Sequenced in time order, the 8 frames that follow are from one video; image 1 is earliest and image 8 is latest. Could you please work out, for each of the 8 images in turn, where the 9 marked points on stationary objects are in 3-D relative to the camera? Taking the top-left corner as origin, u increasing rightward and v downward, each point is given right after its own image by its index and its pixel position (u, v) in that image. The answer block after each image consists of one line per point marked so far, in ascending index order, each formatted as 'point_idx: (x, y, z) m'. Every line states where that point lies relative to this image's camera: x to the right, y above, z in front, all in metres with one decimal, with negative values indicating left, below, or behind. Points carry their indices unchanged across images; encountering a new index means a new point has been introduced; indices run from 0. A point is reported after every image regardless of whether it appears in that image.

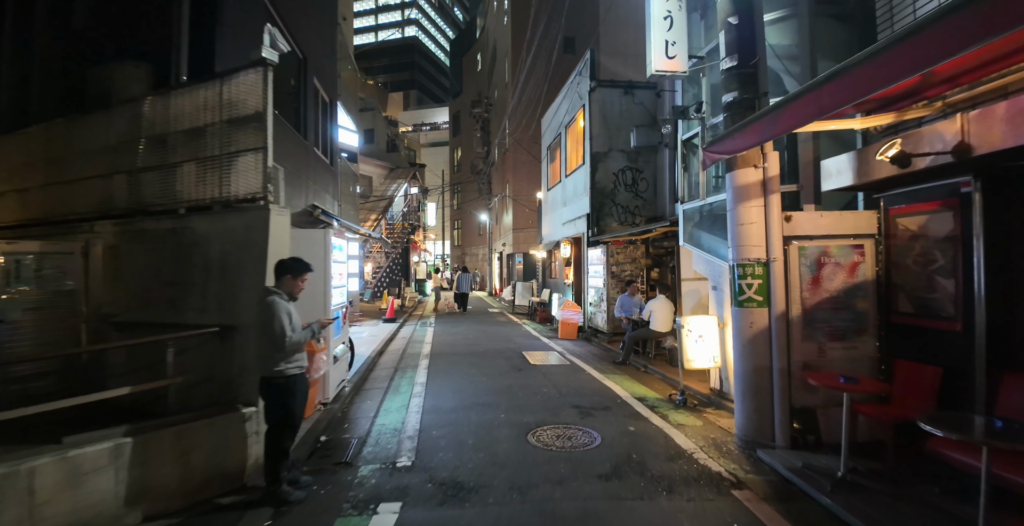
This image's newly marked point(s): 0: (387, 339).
0: (-3.2, -2.0, +11.4) m
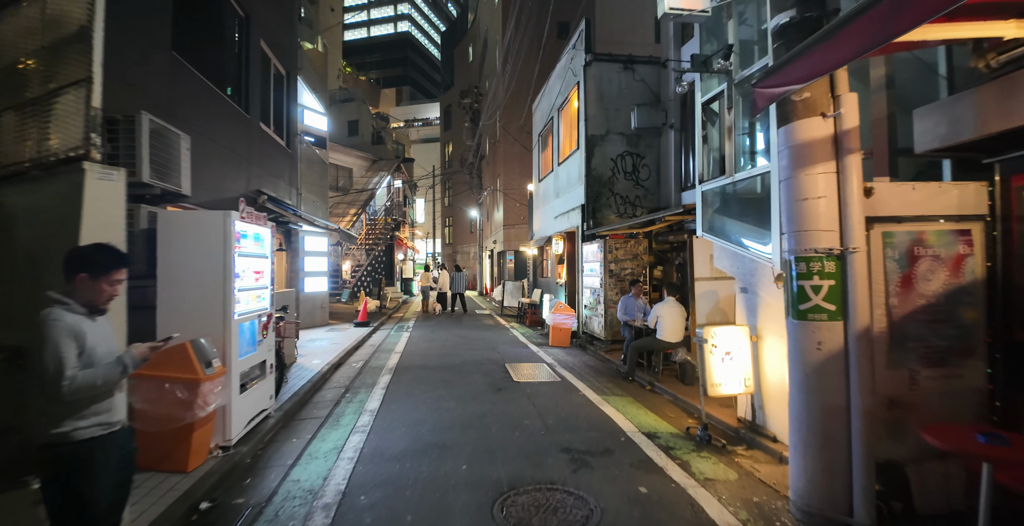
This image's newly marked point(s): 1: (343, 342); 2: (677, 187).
0: (-3.6, -1.9, +9.8) m
1: (-4.0, -1.9, +10.6) m
2: (+4.0, +1.9, +10.6) m
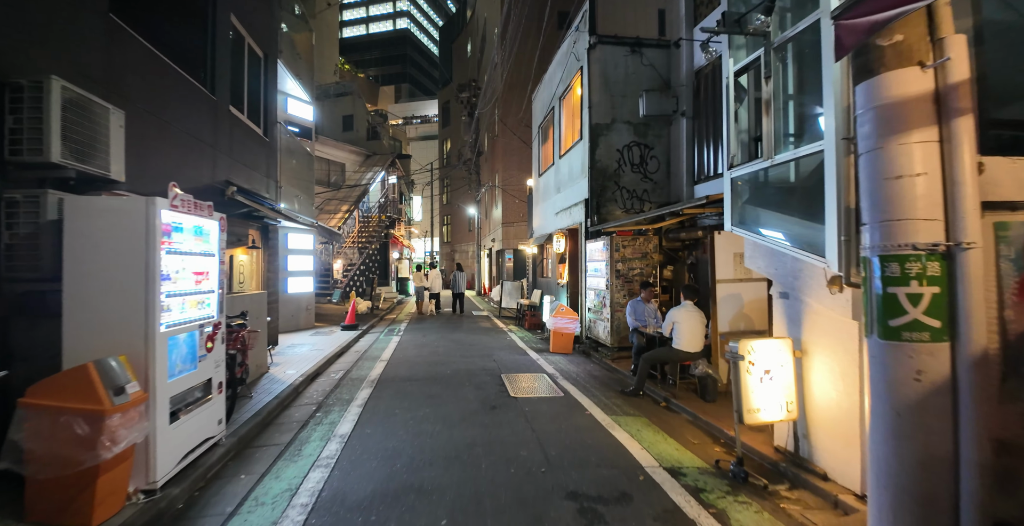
0: (-3.7, -1.9, +9.0) m
1: (-4.1, -1.9, +9.7) m
2: (+4.0, +1.9, +9.7) m
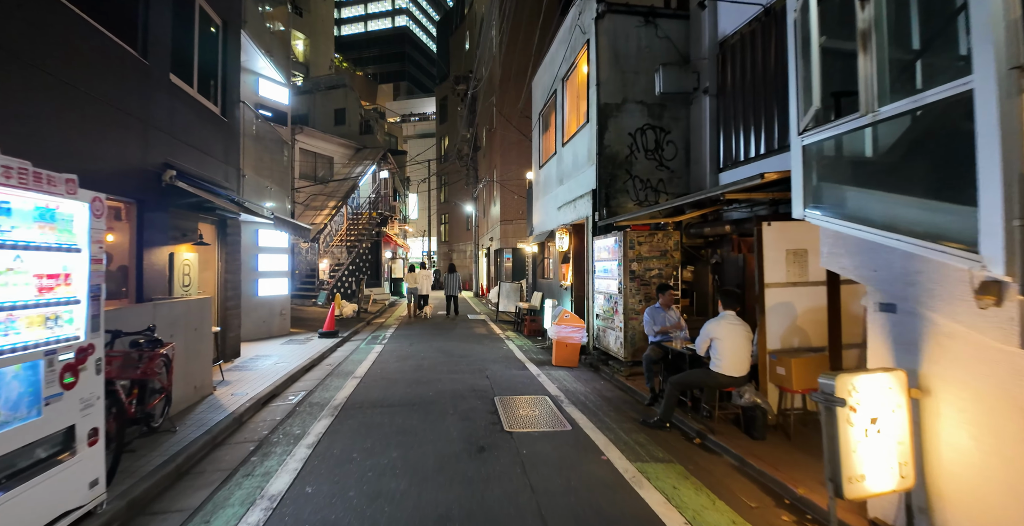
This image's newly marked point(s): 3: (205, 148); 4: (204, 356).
0: (-3.7, -1.9, +7.7) m
1: (-4.2, -1.9, +8.4) m
2: (+3.9, +1.9, +8.4) m
3: (-5.3, +2.0, +7.5) m
4: (-4.2, -1.3, +5.9) m
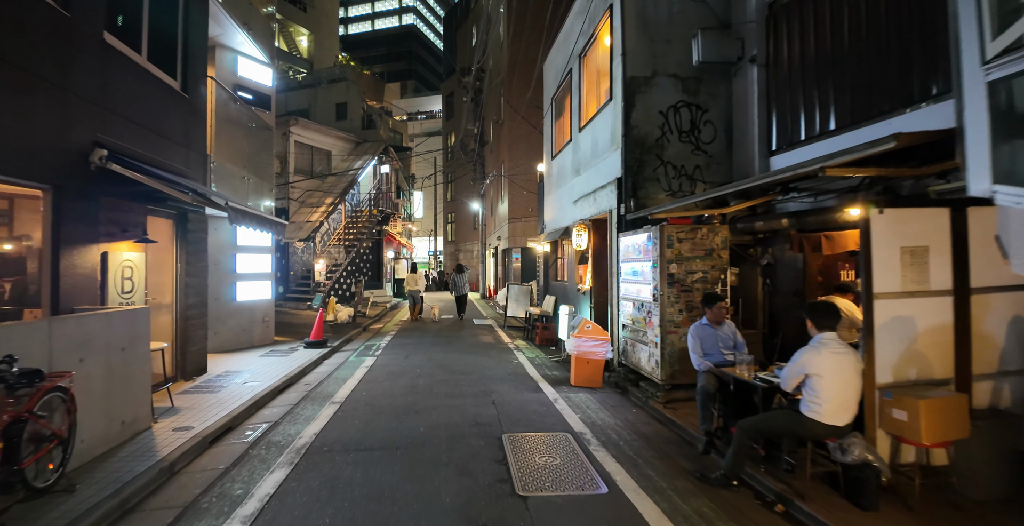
0: (-3.6, -1.9, +6.5) m
1: (-4.0, -1.9, +7.2) m
2: (+4.1, +1.9, +7.1) m
3: (-5.1, +2.0, +6.3) m
4: (-4.1, -1.3, +4.7) m
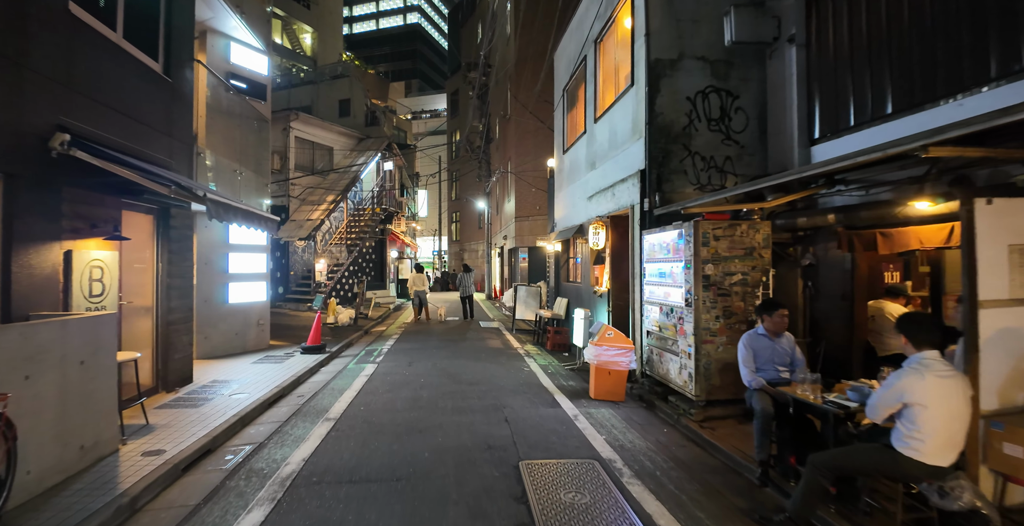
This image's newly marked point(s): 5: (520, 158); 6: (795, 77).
0: (-3.4, -1.9, +5.9) m
1: (-3.8, -1.9, +6.6) m
2: (+4.3, +1.8, +6.4) m
3: (-4.9, +2.0, +5.7) m
4: (-3.9, -1.3, +4.1) m
5: (+0.4, +4.7, +19.4) m
6: (+4.2, +2.8, +6.5) m
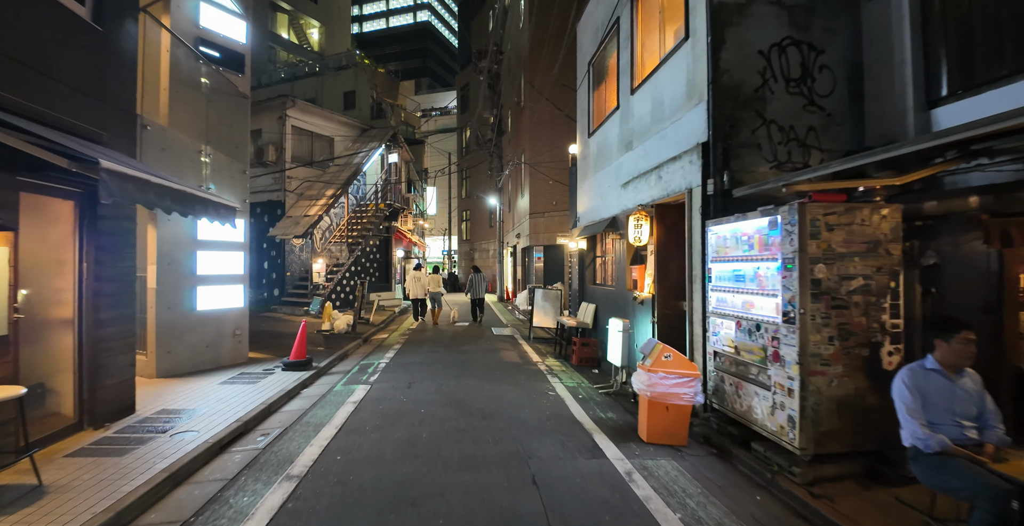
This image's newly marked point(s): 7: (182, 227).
0: (-3.1, -1.9, +4.6) m
1: (-3.5, -1.9, +5.3) m
2: (+4.6, +1.9, +4.9) m
3: (-4.7, +2.0, +4.4) m
4: (-3.7, -1.3, +2.8) m
5: (+1.0, +4.7, +18.0) m
6: (+4.5, +2.8, +5.0) m
7: (-5.2, +0.6, +6.8) m
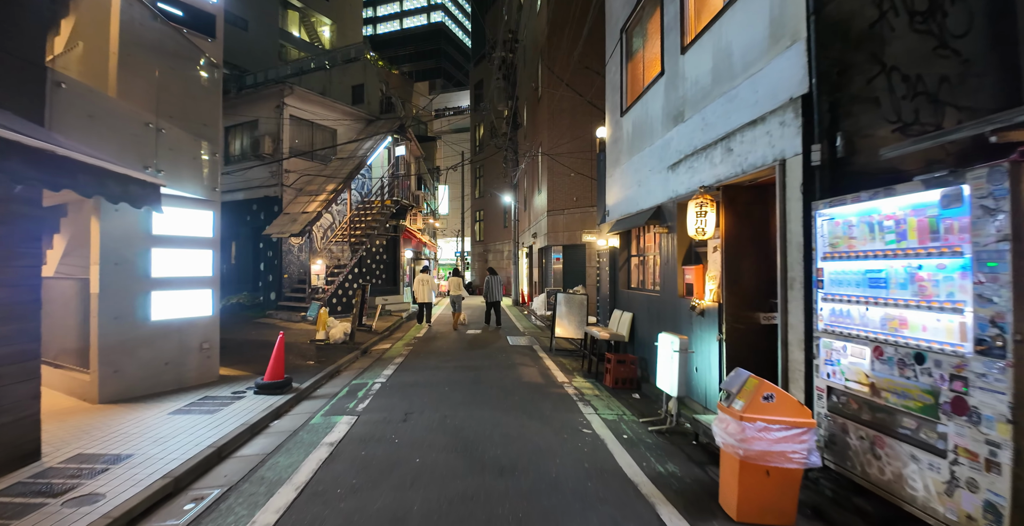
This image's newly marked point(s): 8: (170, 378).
0: (-2.9, -1.9, +3.3) m
1: (-3.2, -1.9, +4.0) m
2: (+4.8, +1.9, +3.4) m
3: (-4.4, +2.0, +3.2) m
4: (-3.5, -1.3, +1.5) m
5: (+1.6, +4.7, +16.6) m
6: (+4.8, +2.8, +3.5) m
7: (-4.9, +0.6, +5.6) m
8: (-4.8, -1.6, +6.1) m
